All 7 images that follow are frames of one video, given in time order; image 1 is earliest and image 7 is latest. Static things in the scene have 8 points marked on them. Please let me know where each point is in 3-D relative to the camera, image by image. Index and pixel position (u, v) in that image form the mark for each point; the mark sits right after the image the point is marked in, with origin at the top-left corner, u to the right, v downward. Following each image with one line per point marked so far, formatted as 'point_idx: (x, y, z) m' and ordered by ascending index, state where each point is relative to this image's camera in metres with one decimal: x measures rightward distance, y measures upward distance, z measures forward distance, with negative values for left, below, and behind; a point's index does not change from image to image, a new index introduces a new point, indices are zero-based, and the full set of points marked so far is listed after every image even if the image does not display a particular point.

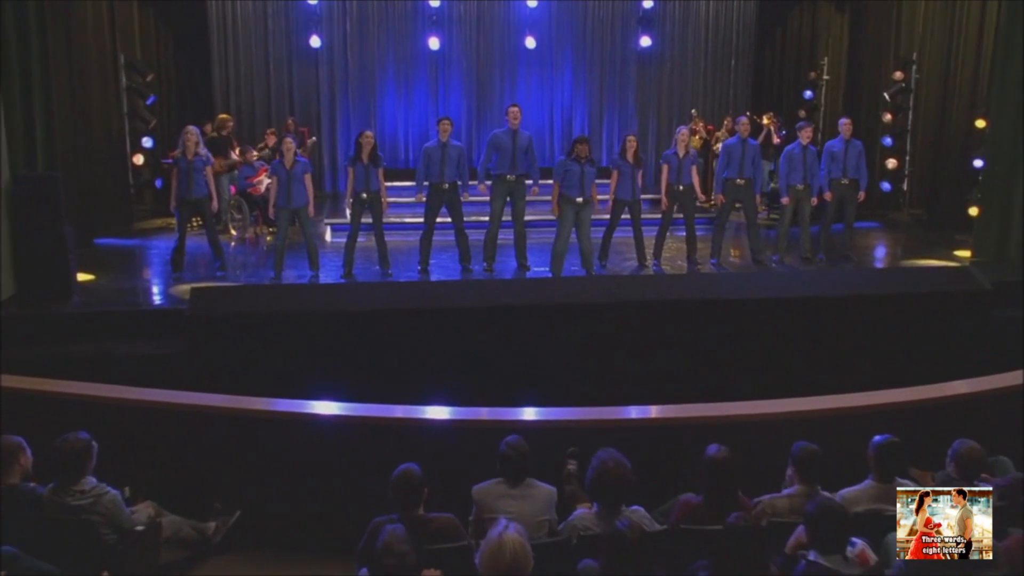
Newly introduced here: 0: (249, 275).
0: (-1.9, +0.1, +8.4) m
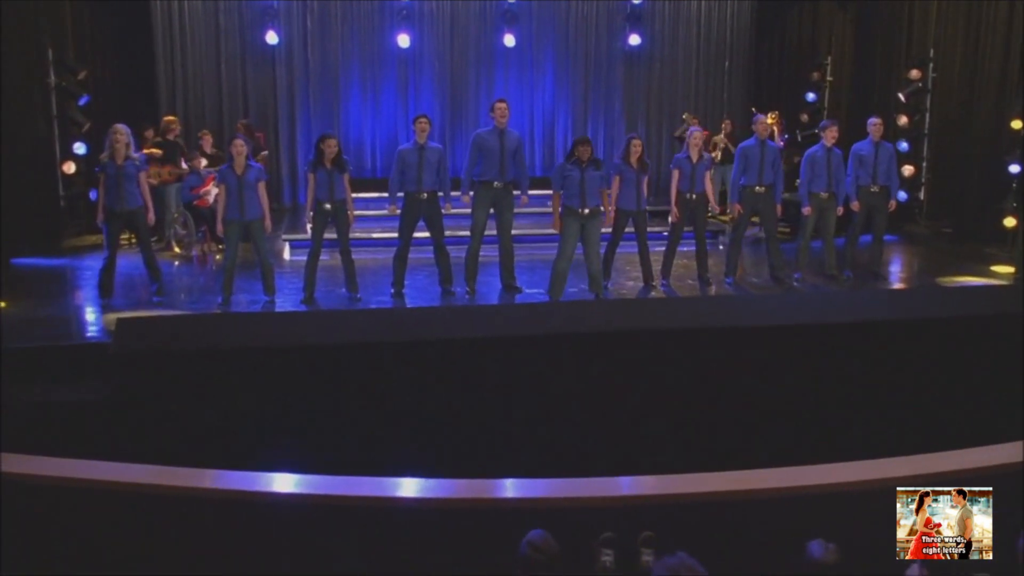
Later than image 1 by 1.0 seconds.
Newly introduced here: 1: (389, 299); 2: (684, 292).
0: (-2.0, -0.1, +7.2) m
1: (-0.8, -0.1, +7.6) m
2: (+1.2, 0.0, +7.9) m
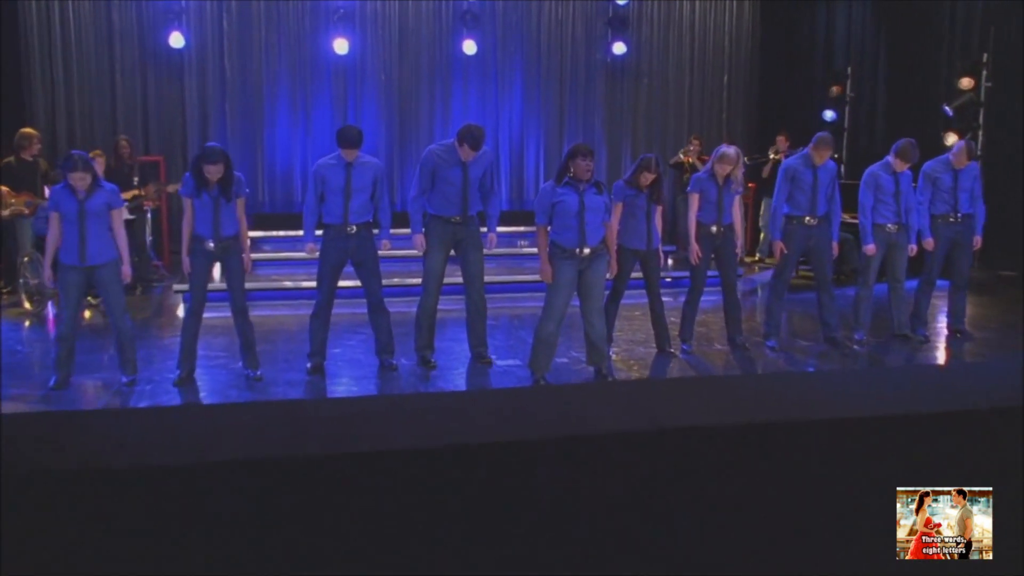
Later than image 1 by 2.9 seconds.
0: (-2.1, -0.4, +5.0) m
1: (-1.0, -0.4, +5.5) m
2: (+1.0, -0.4, +5.8) m
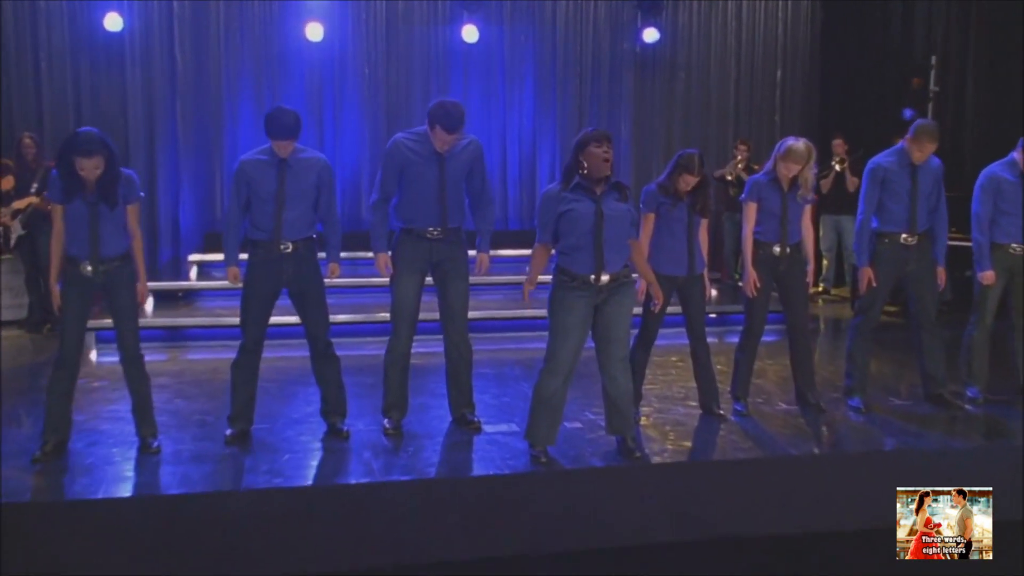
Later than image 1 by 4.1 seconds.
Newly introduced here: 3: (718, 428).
0: (-2.2, -0.5, +3.6) m
1: (-1.0, -0.5, +4.0) m
2: (+1.0, -0.5, +4.3) m
3: (+0.8, -0.5, +4.3) m
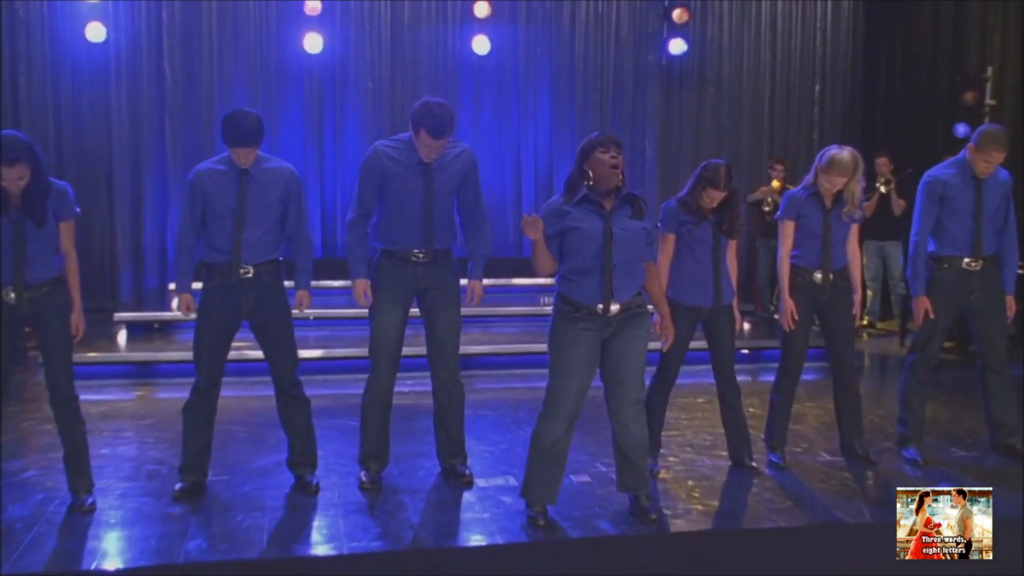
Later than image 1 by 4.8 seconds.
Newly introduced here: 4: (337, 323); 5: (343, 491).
0: (-2.2, -0.6, +3.1) m
1: (-1.0, -0.6, +3.5) m
2: (+1.0, -0.6, +3.7) m
3: (+0.7, -0.6, +3.7) m
4: (-1.0, -0.2, +6.4) m
5: (-0.5, -0.6, +3.6) m
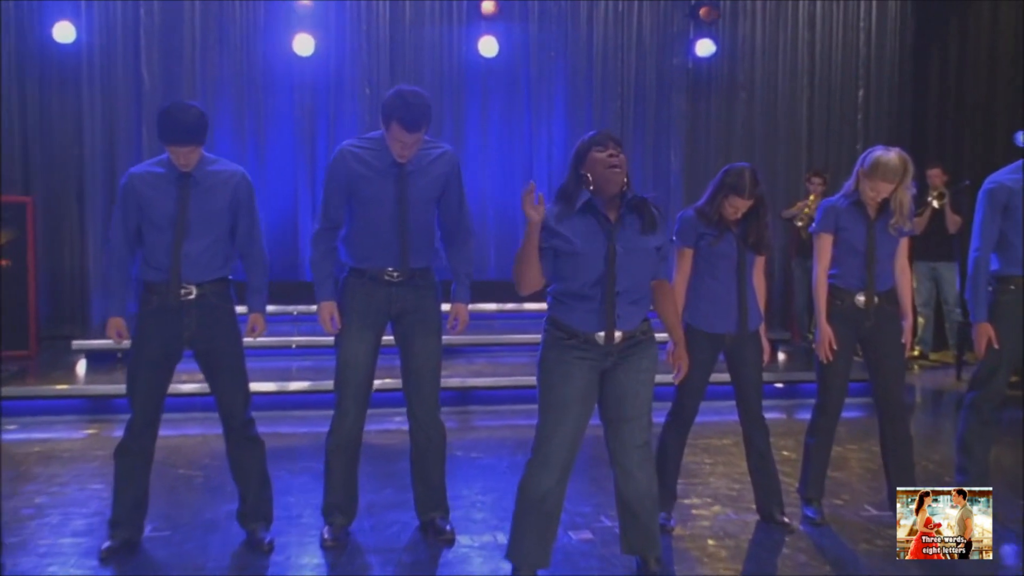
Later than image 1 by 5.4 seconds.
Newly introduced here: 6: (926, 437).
0: (-2.2, -0.7, +2.6) m
1: (-1.1, -0.7, +3.0) m
2: (+0.9, -0.7, +3.2) m
3: (+0.7, -0.7, +3.1) m
4: (-0.9, -0.3, +5.9) m
5: (-0.6, -0.7, +3.1) m
6: (+1.5, -0.5, +4.3) m
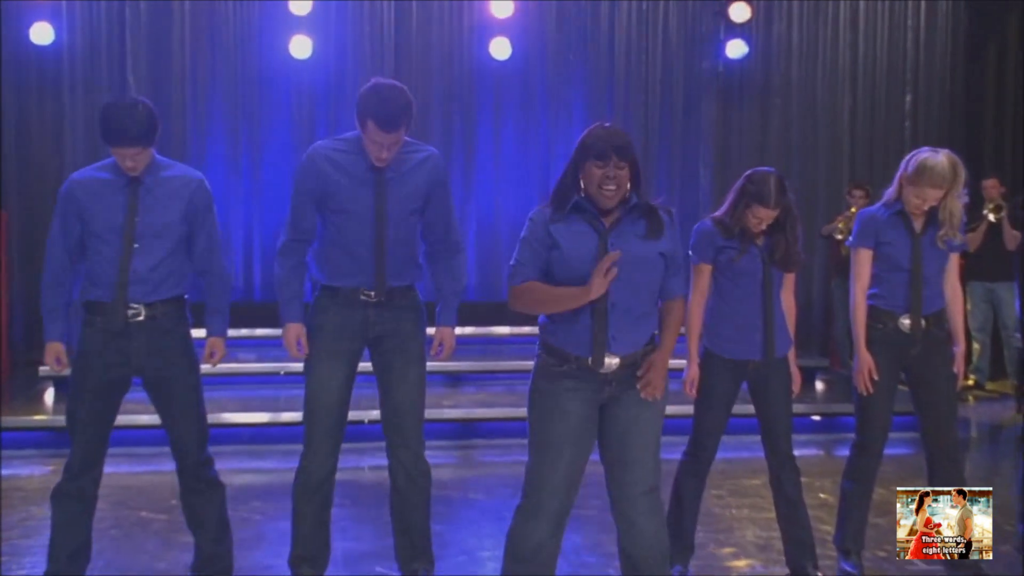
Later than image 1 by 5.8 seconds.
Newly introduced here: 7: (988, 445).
0: (-2.3, -0.7, +2.3) m
1: (-1.1, -0.7, +2.6) m
2: (+0.9, -0.7, +2.7) m
3: (+0.7, -0.7, +2.7) m
4: (-0.8, -0.4, +5.6) m
5: (-0.6, -0.7, +2.7) m
6: (+1.6, -0.6, +3.9) m
7: (+1.8, -0.6, +4.4) m
